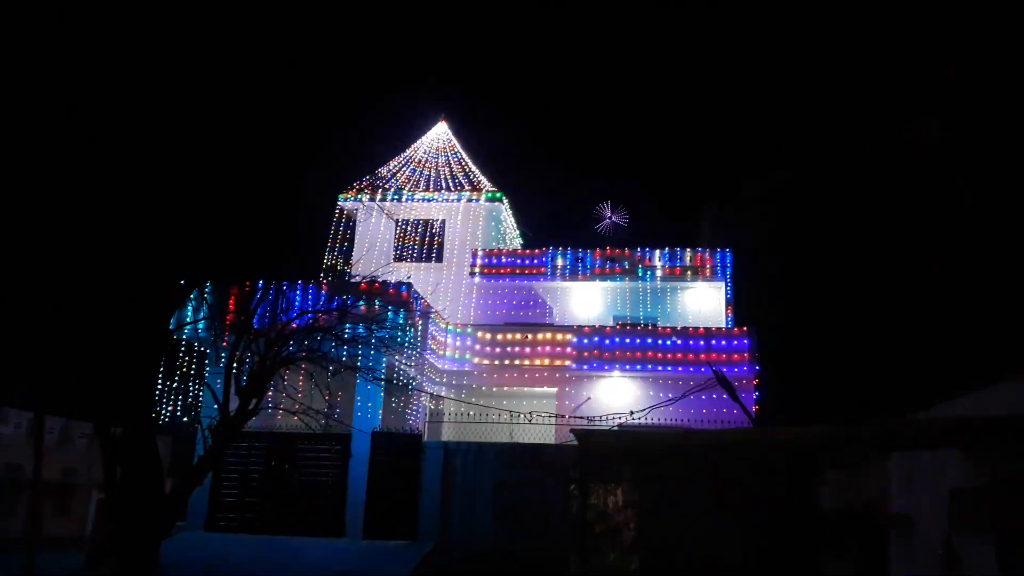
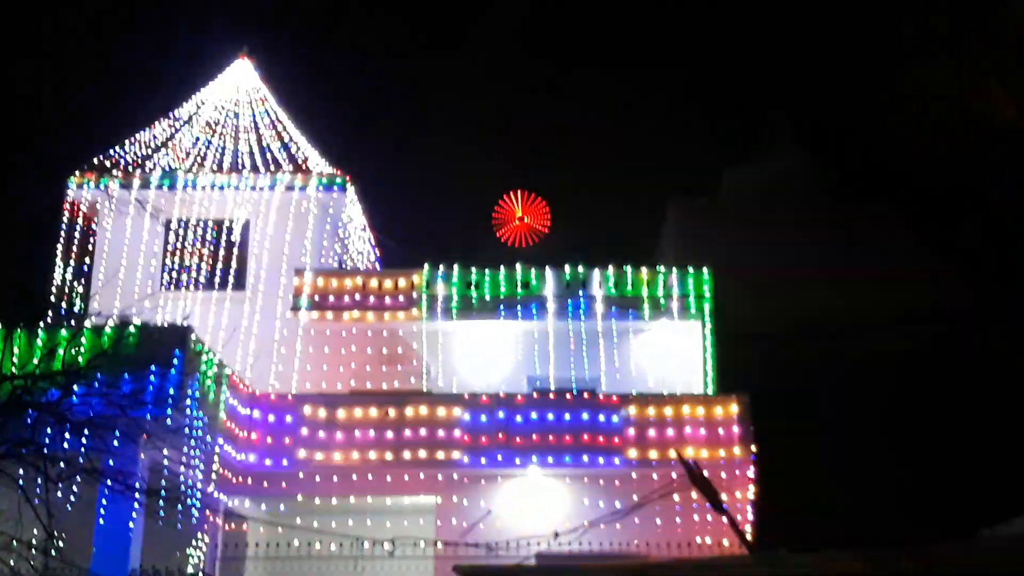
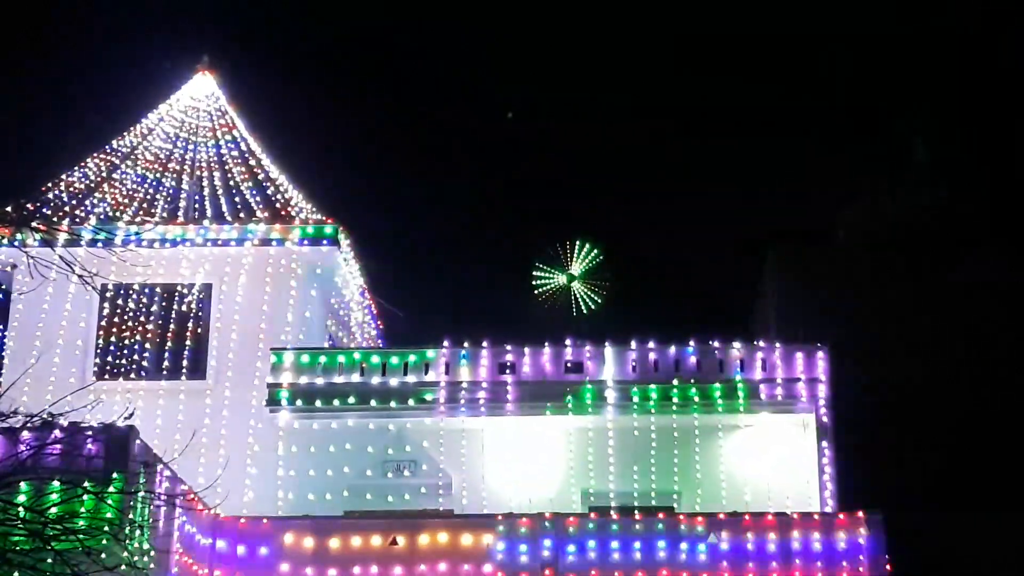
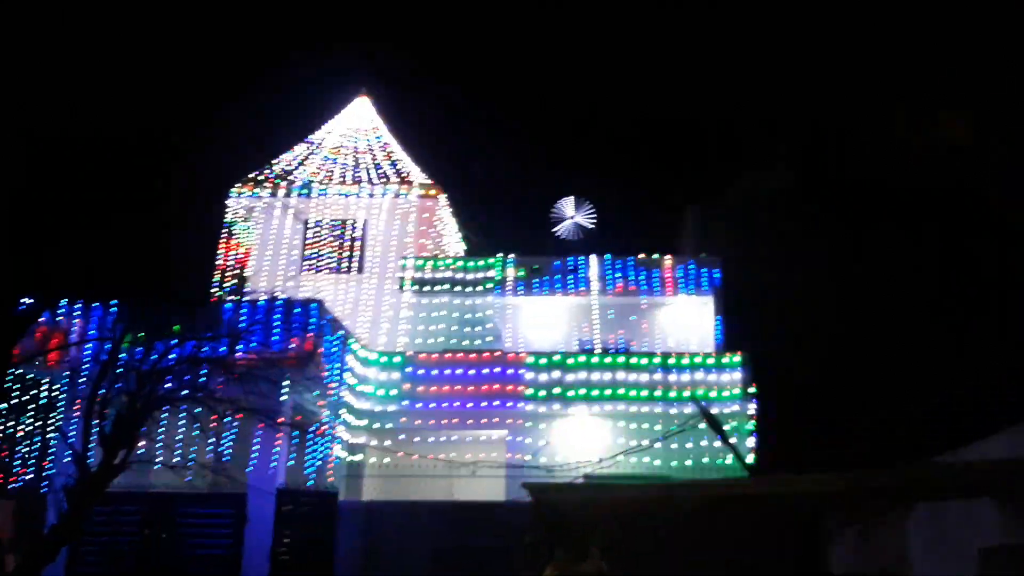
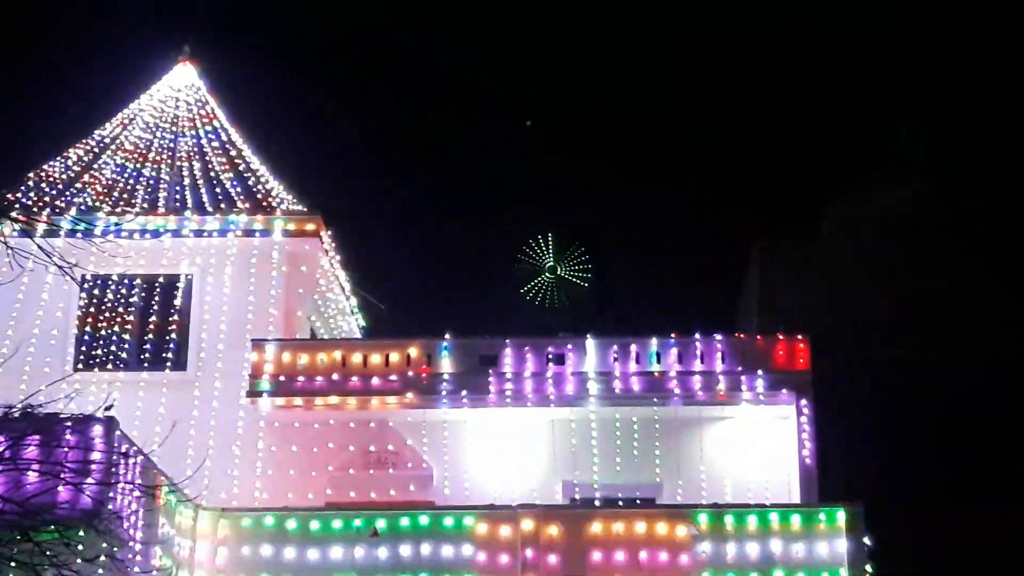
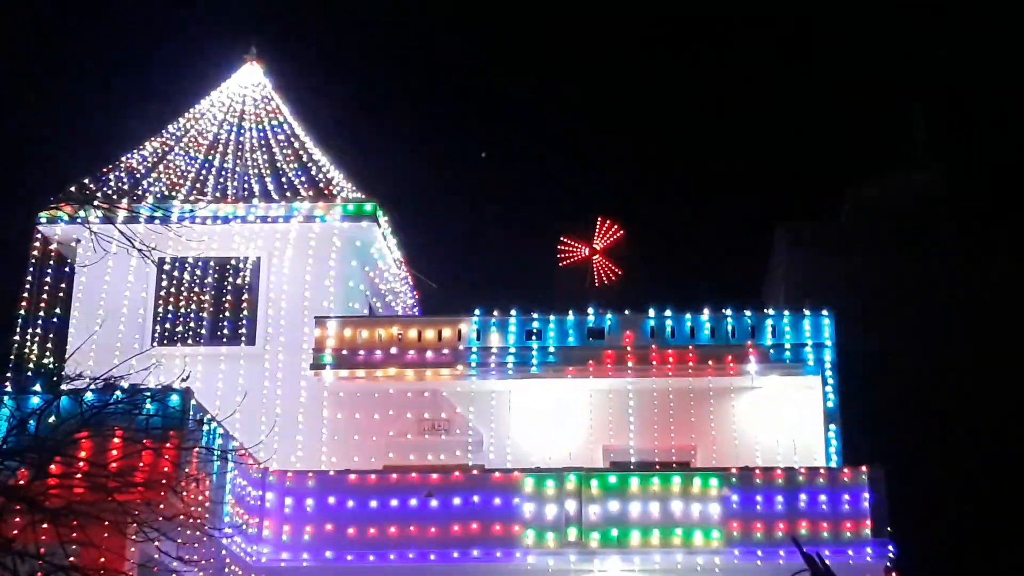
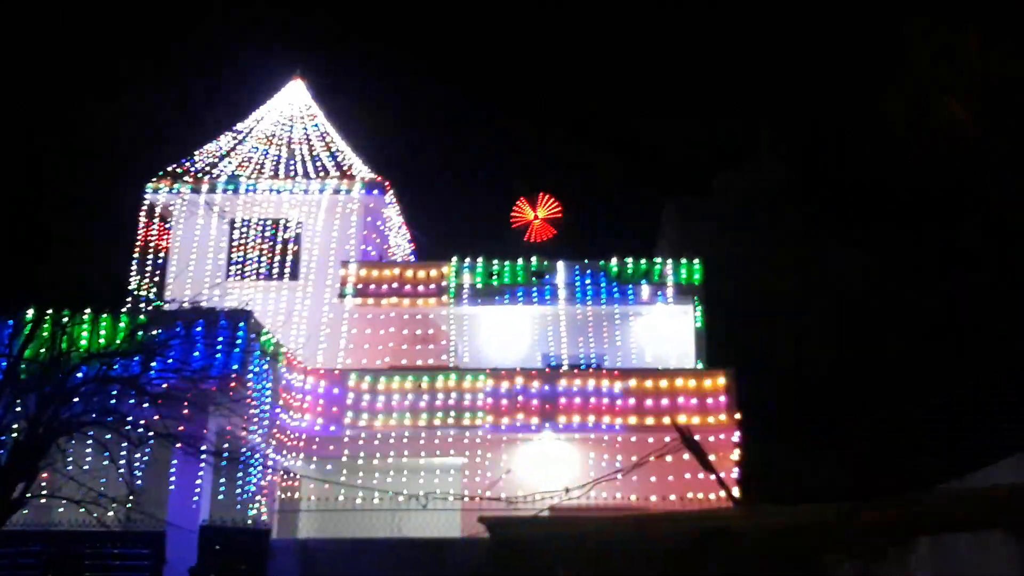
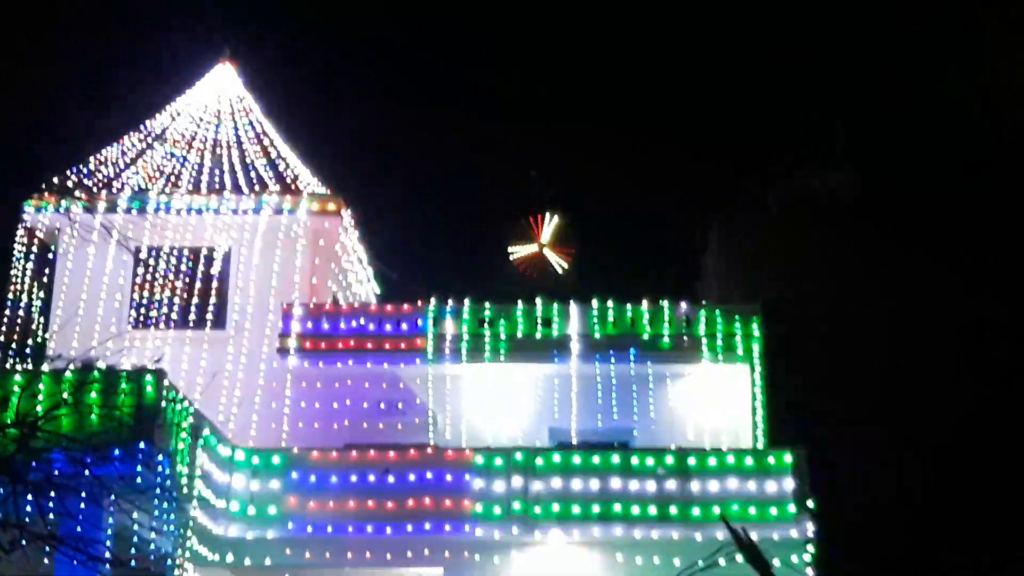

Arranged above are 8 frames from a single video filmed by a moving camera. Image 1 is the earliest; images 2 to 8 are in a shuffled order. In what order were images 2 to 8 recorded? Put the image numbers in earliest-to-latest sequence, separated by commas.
4, 7, 2, 8, 3, 5, 6
